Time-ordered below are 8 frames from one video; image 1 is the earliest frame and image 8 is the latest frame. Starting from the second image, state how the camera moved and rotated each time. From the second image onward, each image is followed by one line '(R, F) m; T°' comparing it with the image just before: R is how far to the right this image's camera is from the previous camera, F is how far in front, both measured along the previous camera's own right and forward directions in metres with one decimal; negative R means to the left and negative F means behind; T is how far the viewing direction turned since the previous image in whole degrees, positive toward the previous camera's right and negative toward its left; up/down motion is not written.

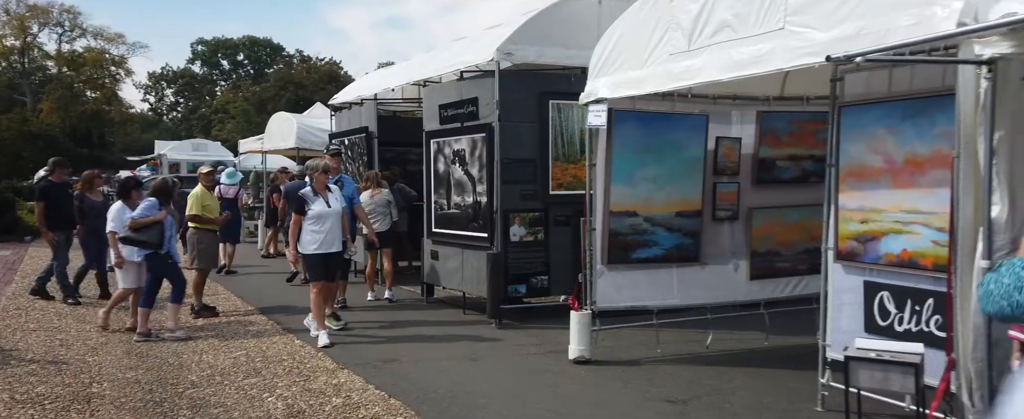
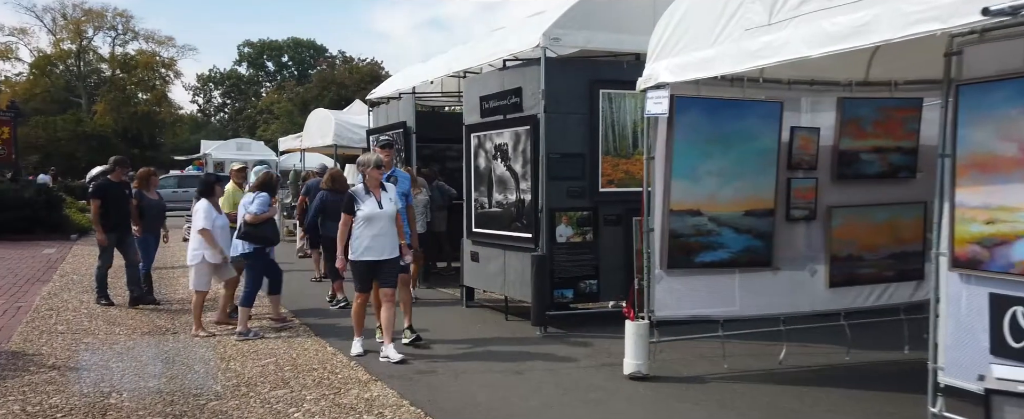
(-0.1, +0.7) m; -2°
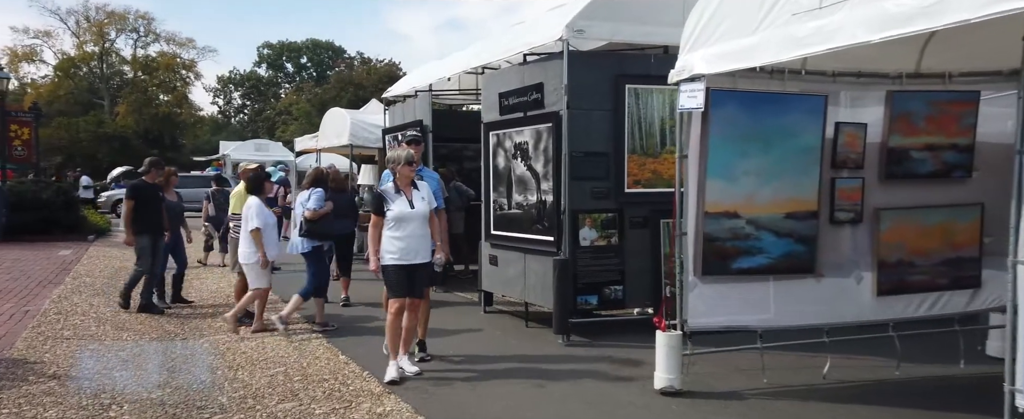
(0.0, +0.4) m; -1°
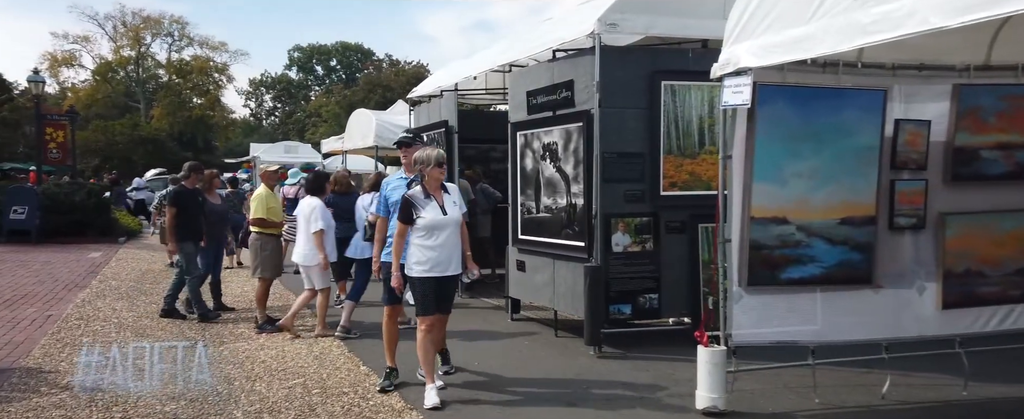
(0.0, +0.4) m; -2°
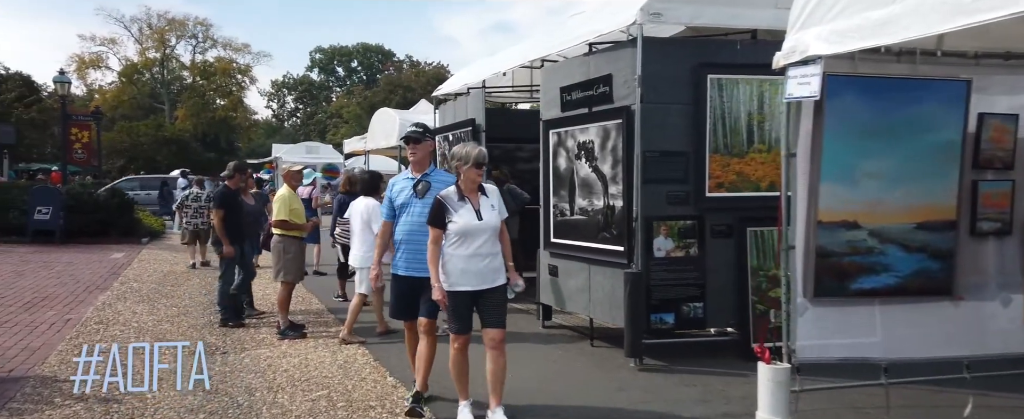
(-0.1, +0.5) m; -1°
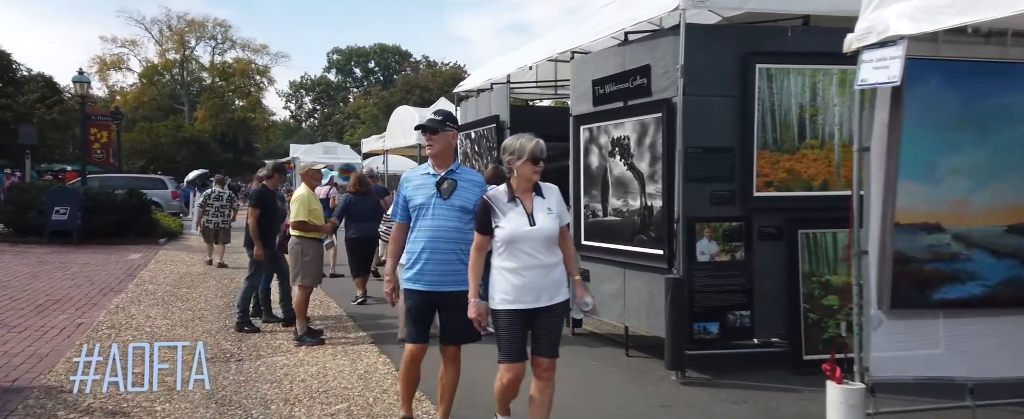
(-0.1, +0.5) m; -1°
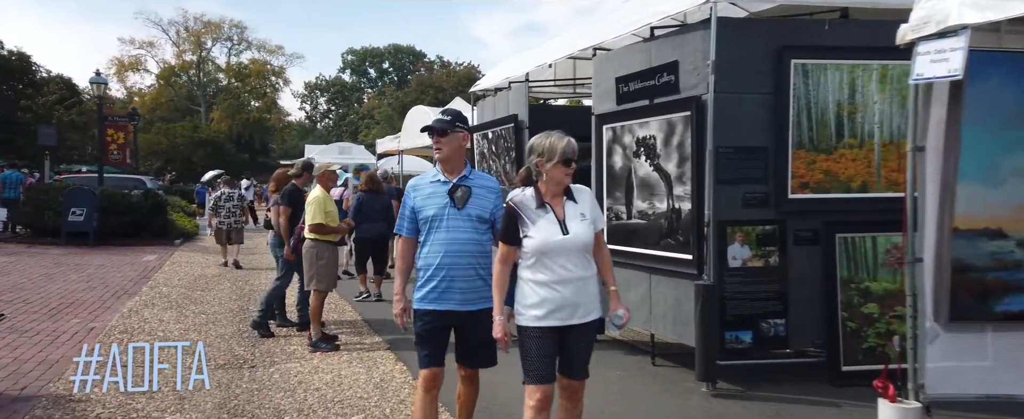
(-0.1, +0.3) m; -1°
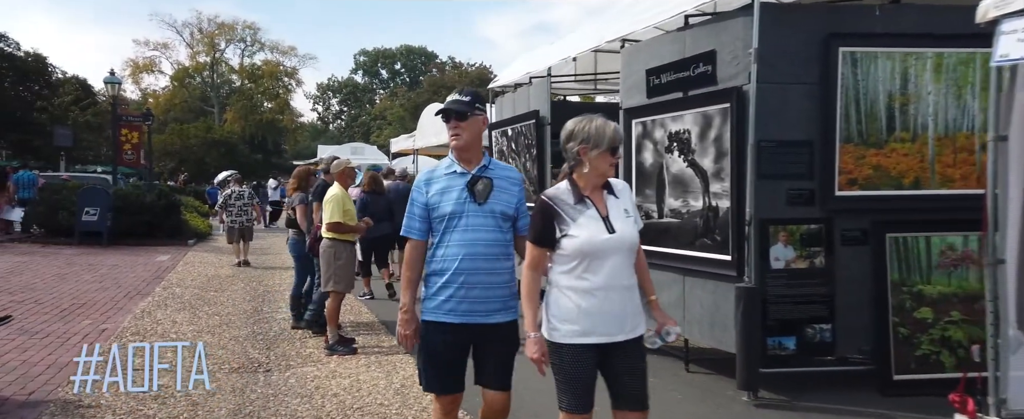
(-0.1, +0.4) m; -1°
